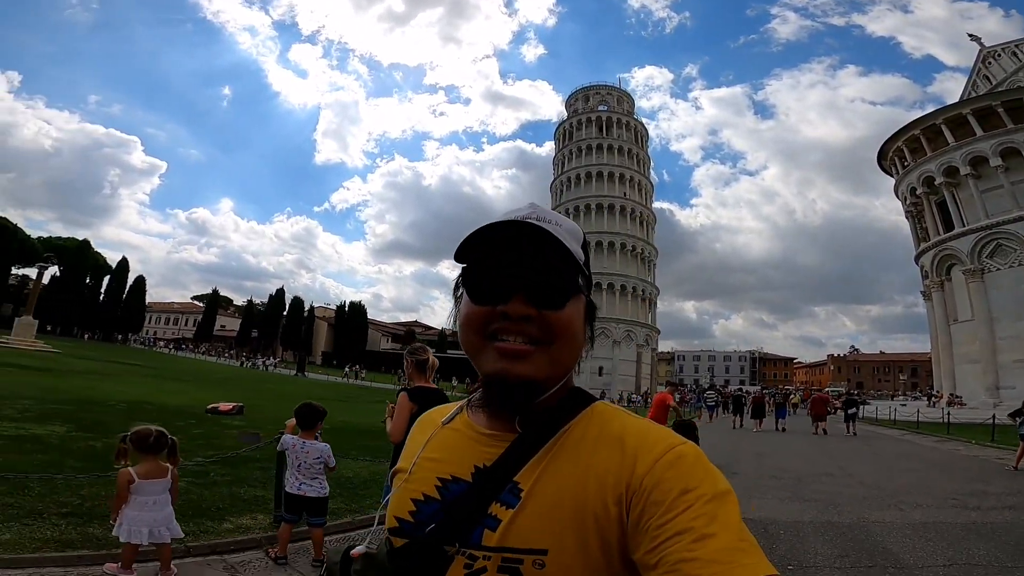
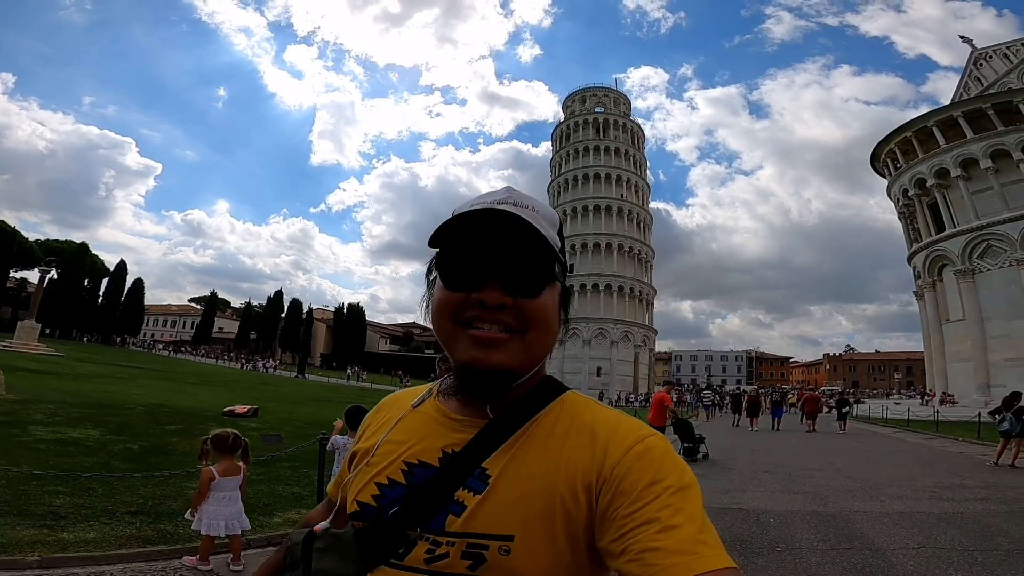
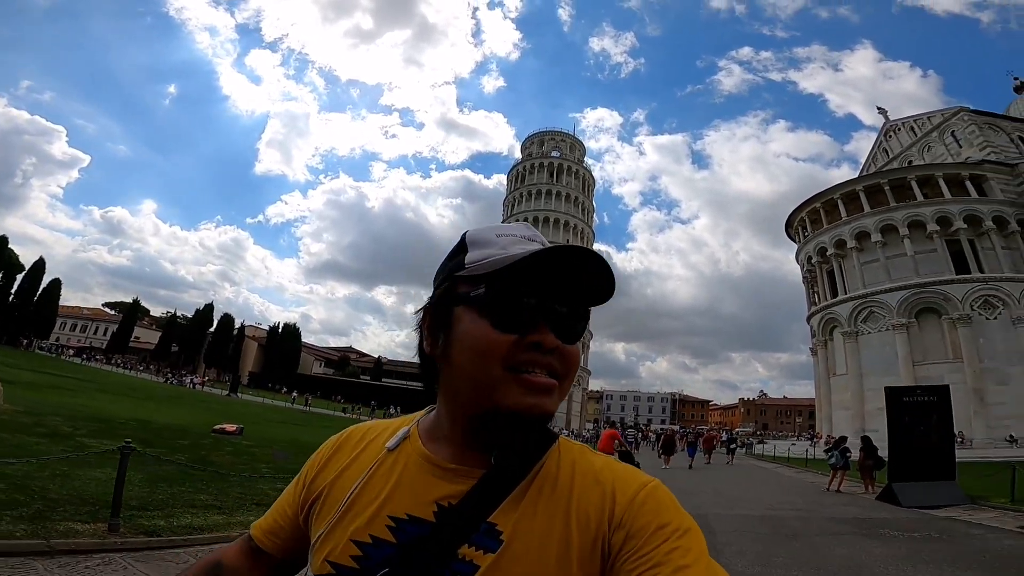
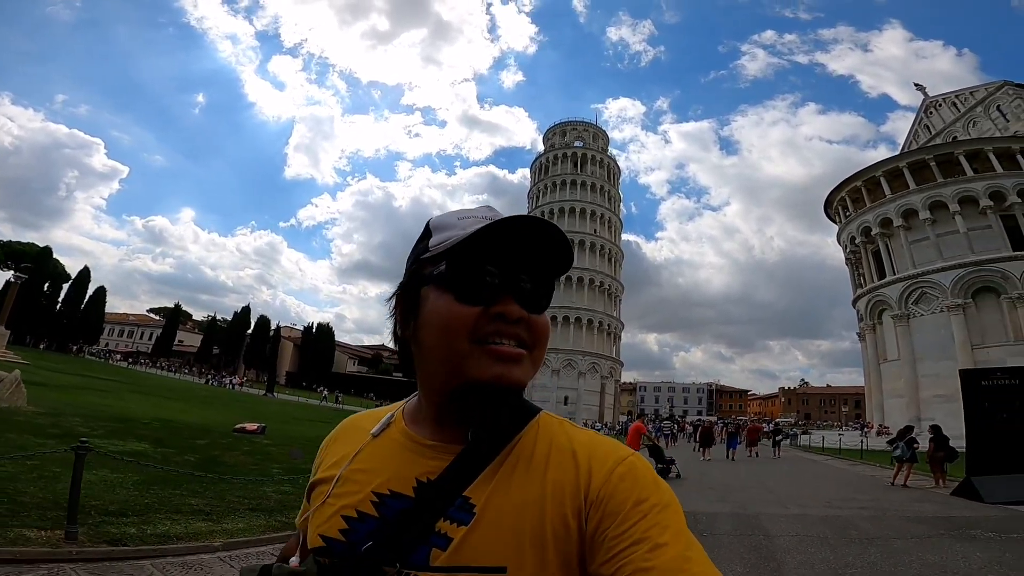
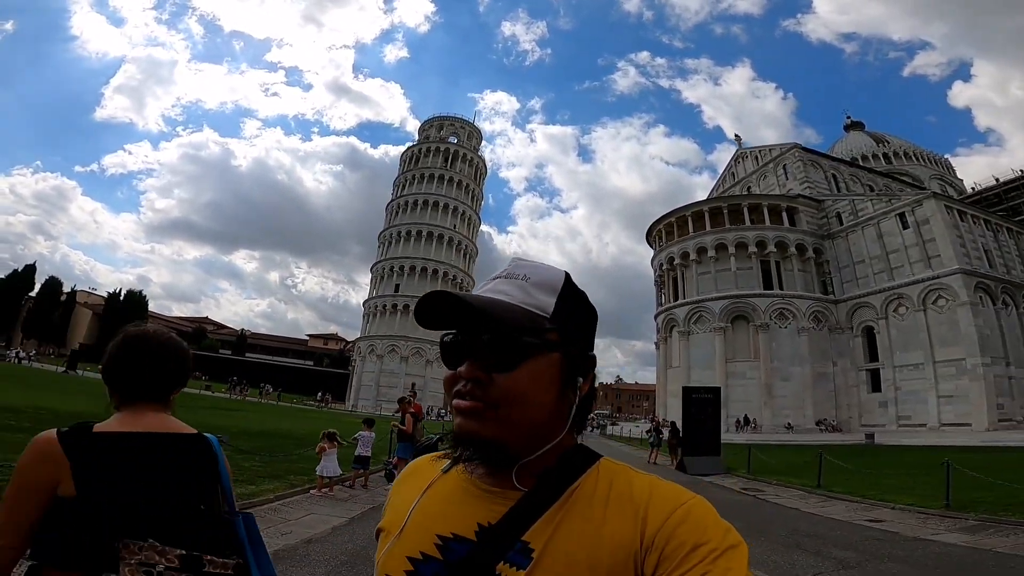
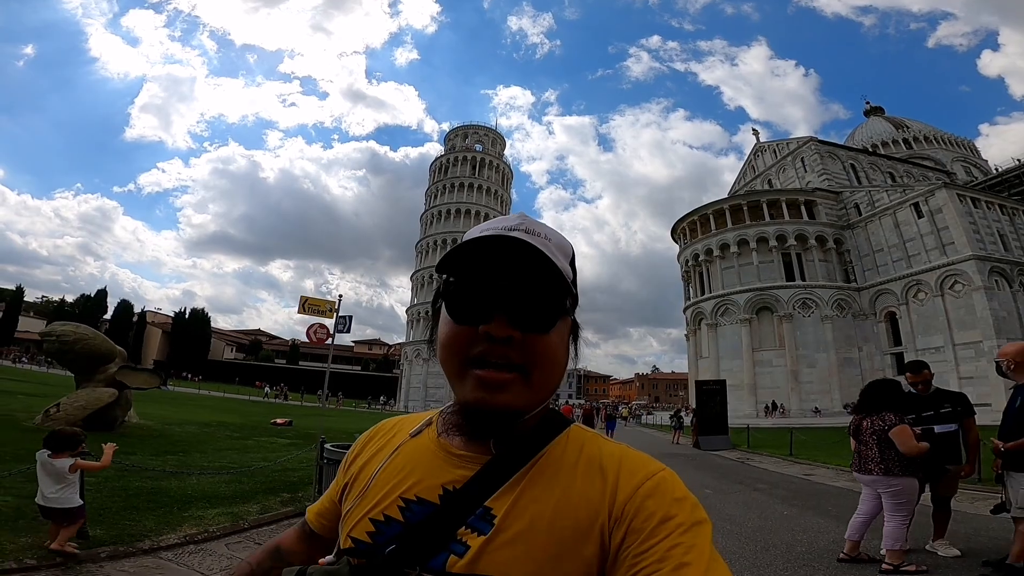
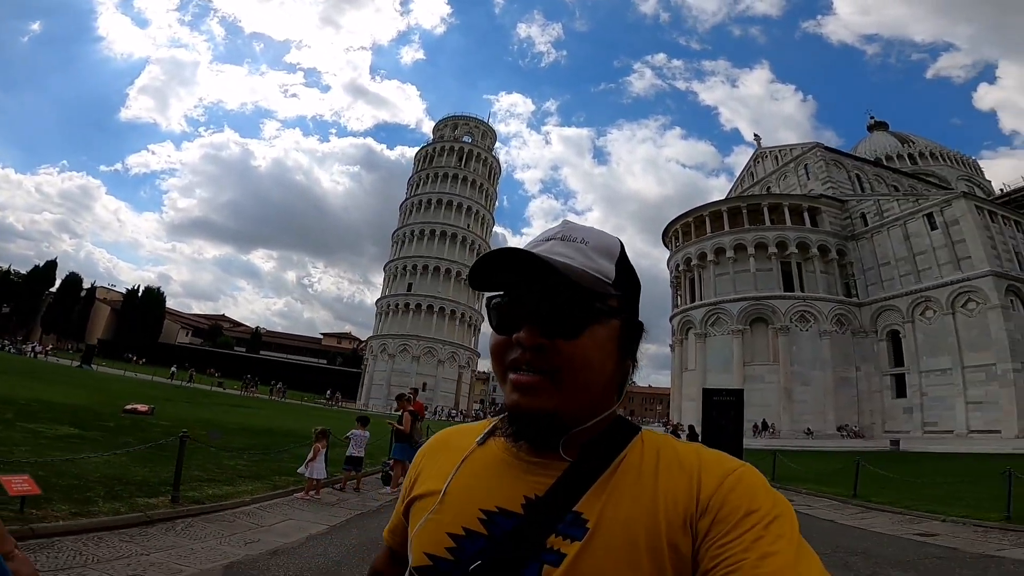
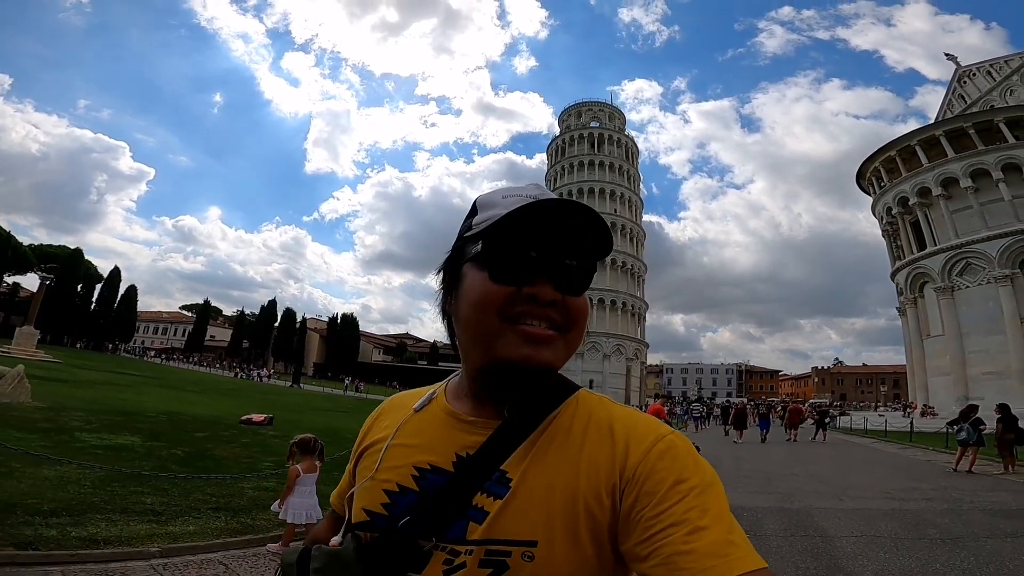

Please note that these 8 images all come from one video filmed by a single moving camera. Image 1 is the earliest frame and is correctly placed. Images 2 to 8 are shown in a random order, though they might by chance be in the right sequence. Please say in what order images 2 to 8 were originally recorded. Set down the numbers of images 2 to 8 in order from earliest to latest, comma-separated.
2, 8, 4, 3, 7, 5, 6
